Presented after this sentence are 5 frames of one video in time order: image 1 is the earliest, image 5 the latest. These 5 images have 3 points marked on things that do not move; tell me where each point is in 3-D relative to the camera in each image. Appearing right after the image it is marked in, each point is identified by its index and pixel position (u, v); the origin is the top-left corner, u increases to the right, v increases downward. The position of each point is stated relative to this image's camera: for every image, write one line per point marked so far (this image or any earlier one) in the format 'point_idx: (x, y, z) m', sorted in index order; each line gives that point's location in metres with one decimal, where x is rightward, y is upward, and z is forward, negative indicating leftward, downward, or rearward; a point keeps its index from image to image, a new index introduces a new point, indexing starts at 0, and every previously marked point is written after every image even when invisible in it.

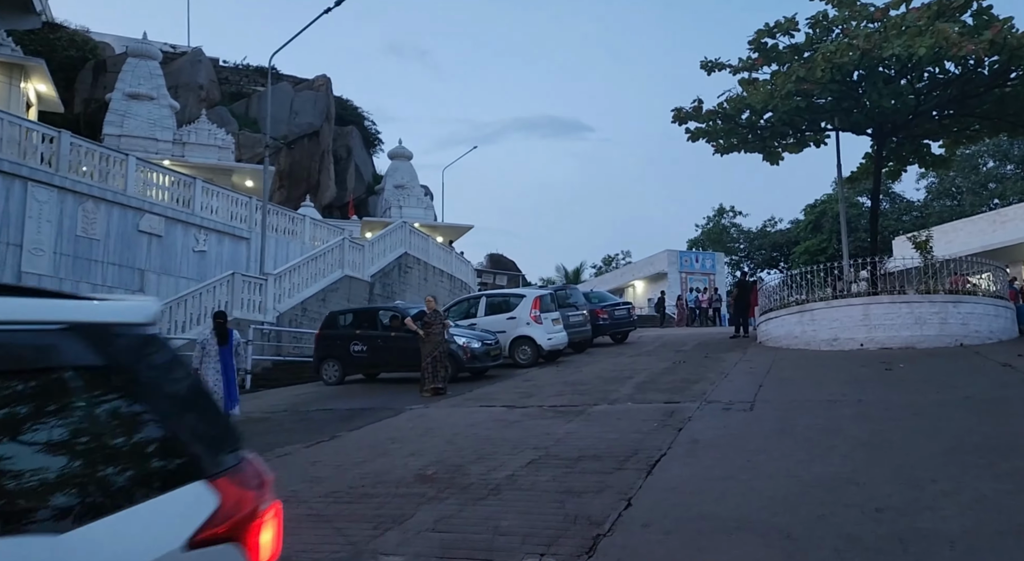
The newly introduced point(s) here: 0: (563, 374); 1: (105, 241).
0: (+1.0, -1.8, +15.0) m
1: (-9.7, +1.0, +19.0) m
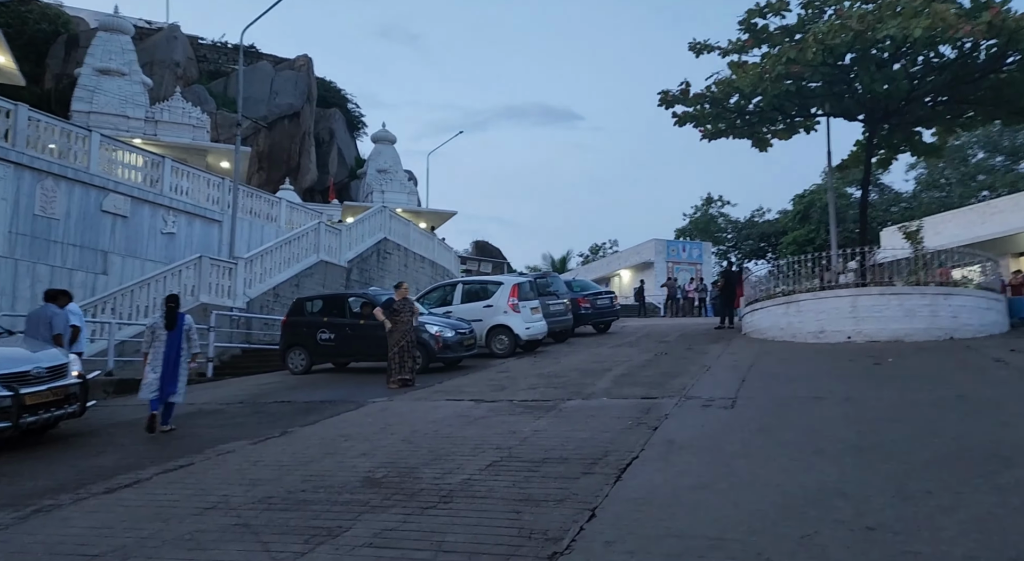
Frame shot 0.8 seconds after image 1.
0: (+0.5, -1.5, +14.4) m
1: (-10.2, +1.4, +18.2) m
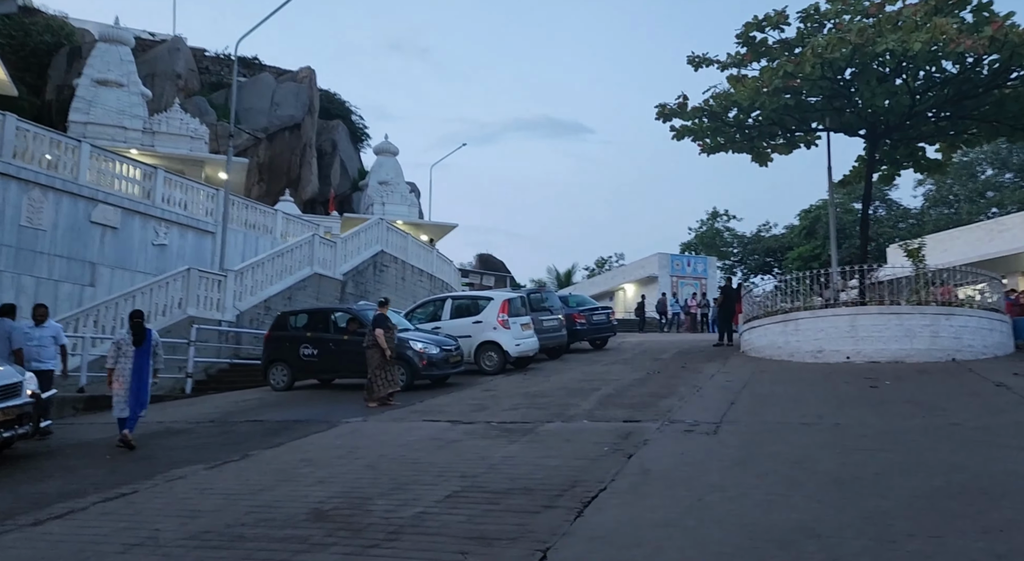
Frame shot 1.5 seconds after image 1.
0: (+0.3, -1.8, +14.0) m
1: (-10.3, +1.1, +18.0) m
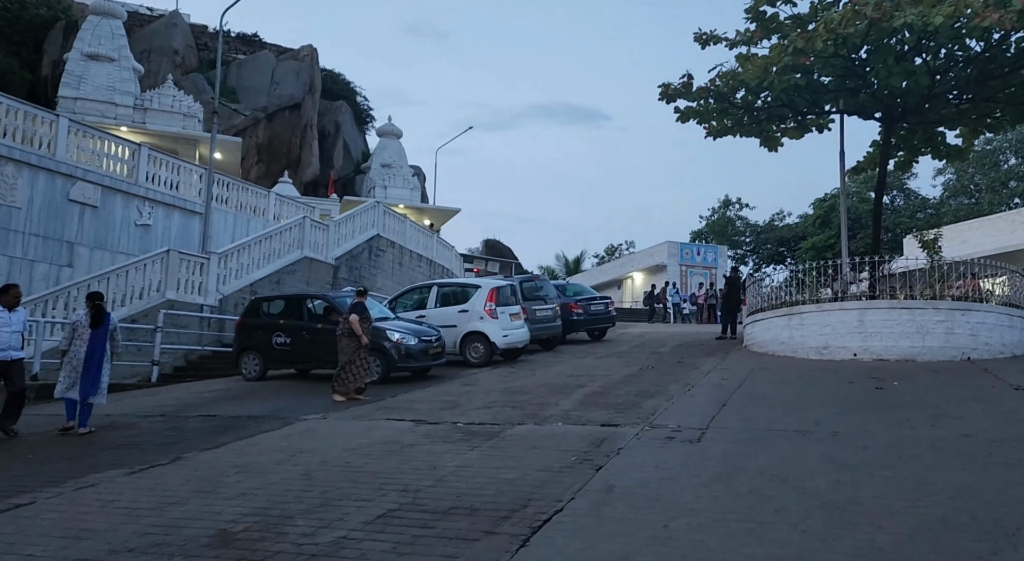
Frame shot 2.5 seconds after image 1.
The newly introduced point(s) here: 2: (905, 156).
0: (0.0, -1.6, +13.2) m
1: (-10.5, +1.5, +17.3) m
2: (+9.4, +3.0, +19.1) m
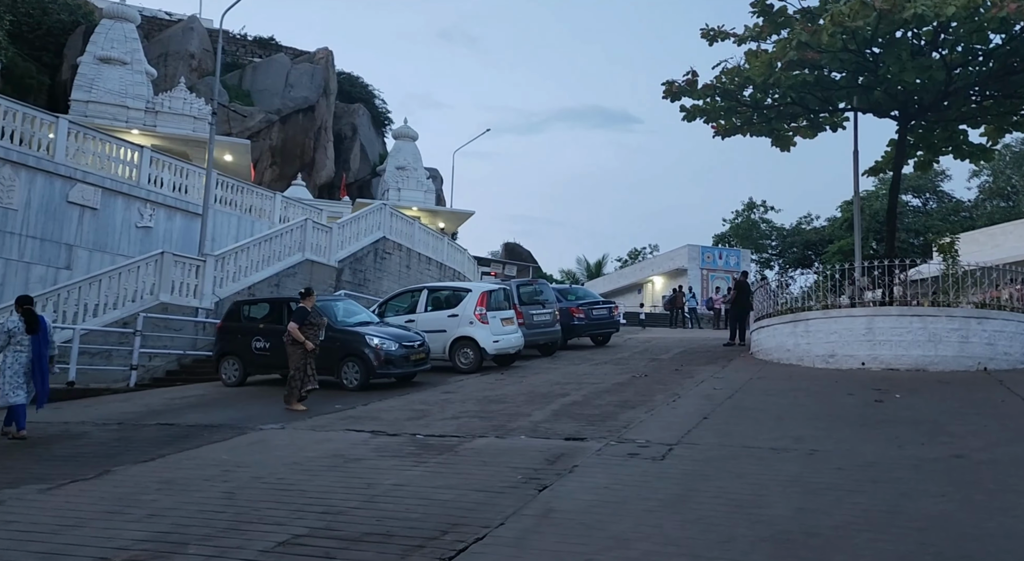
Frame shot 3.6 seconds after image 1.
0: (-0.2, -1.7, +12.7) m
1: (-10.6, +1.5, +17.2) m
2: (+9.4, +2.9, +18.3) m
